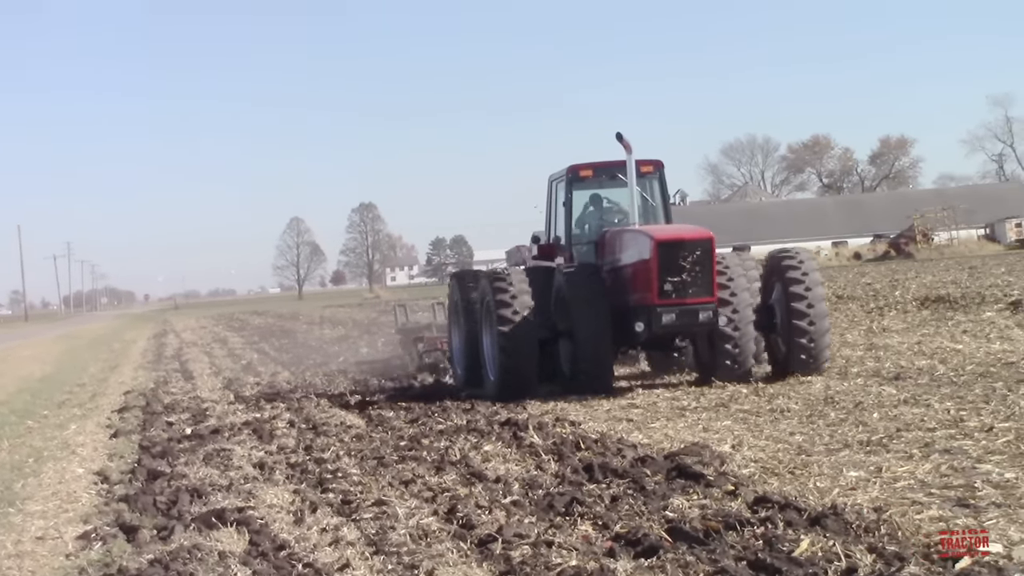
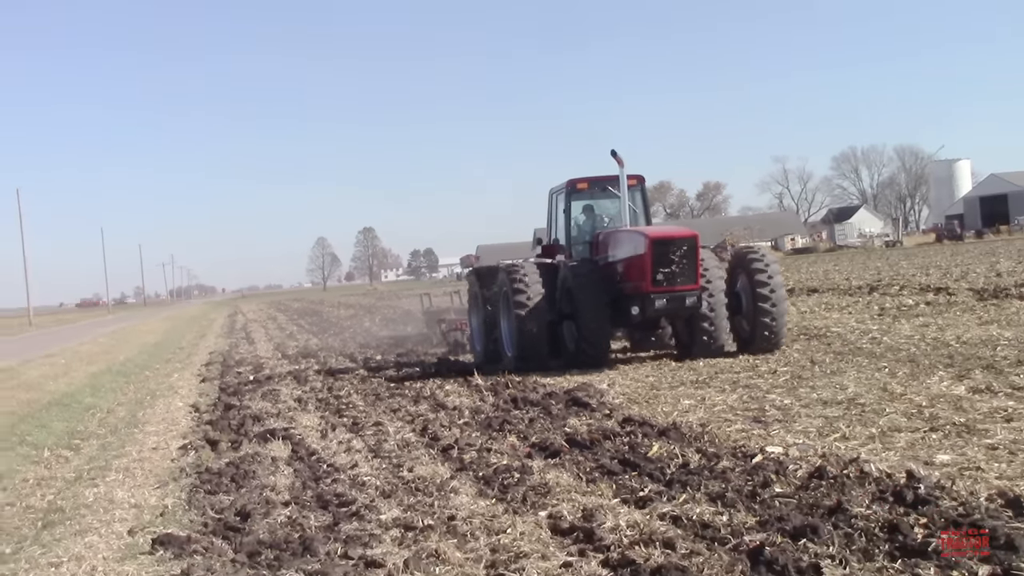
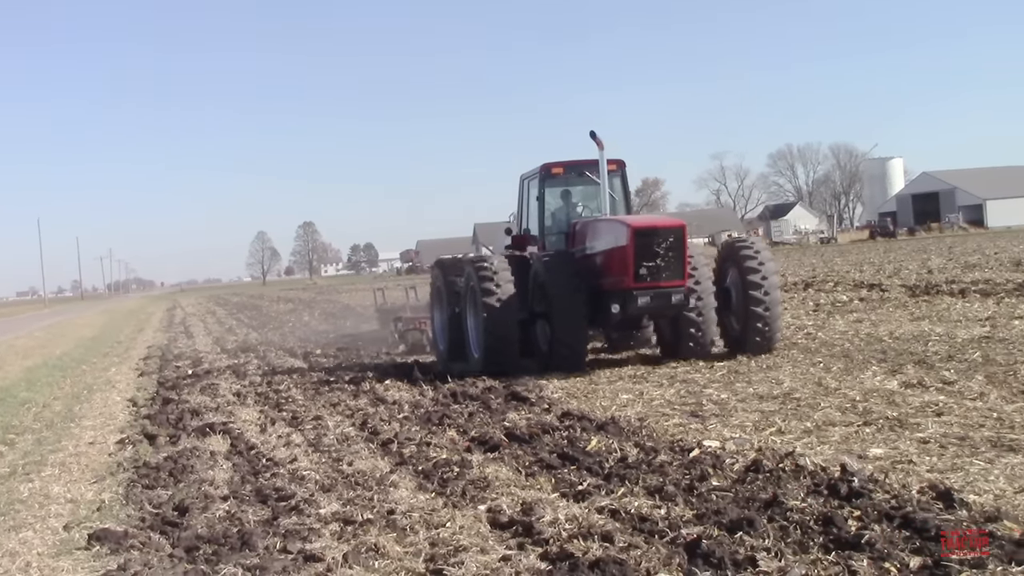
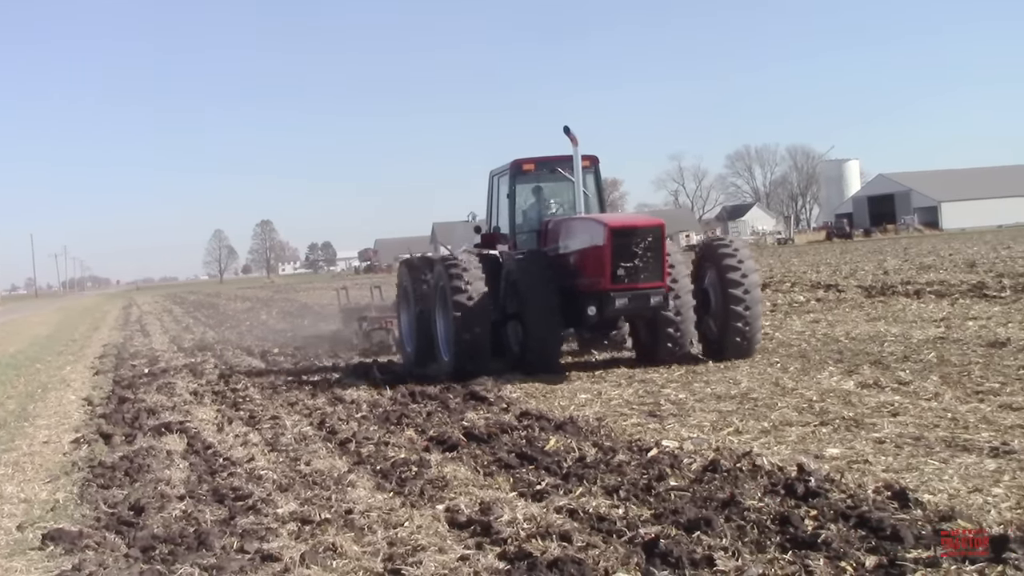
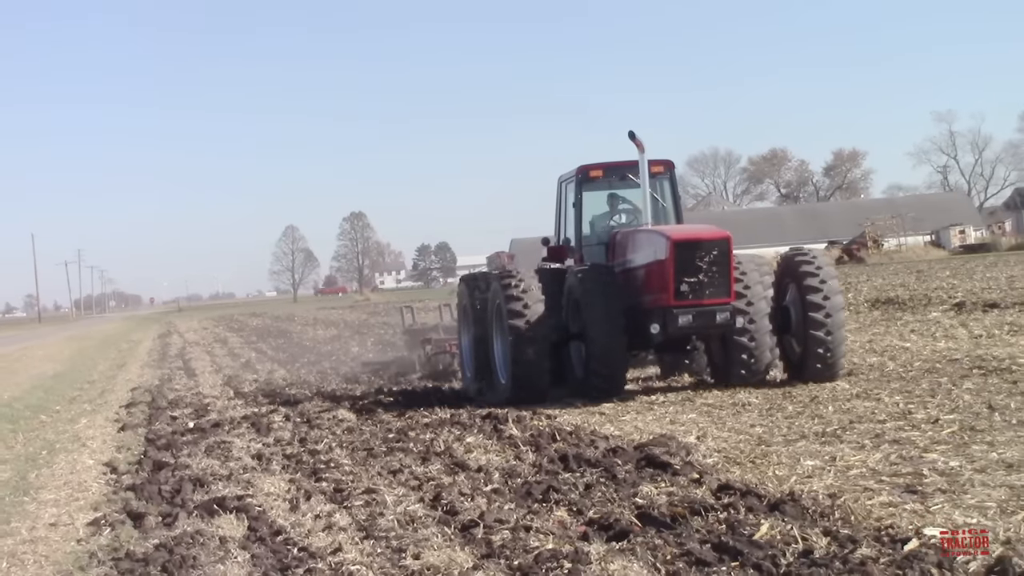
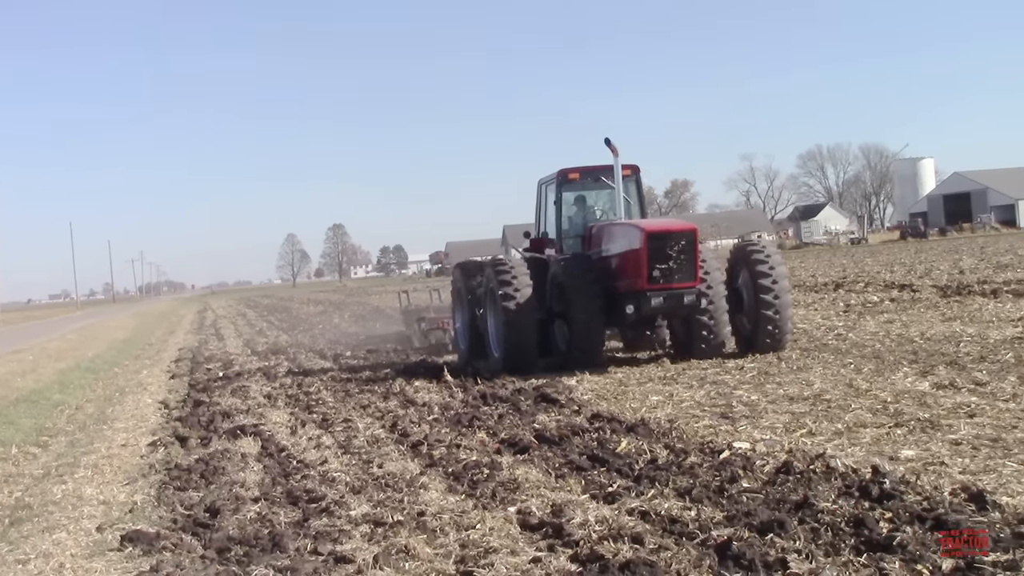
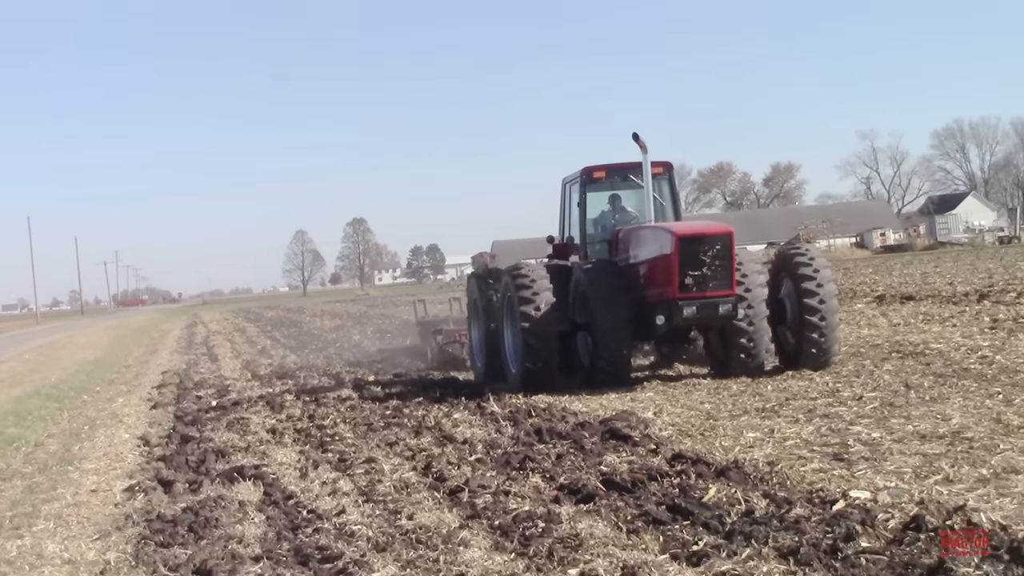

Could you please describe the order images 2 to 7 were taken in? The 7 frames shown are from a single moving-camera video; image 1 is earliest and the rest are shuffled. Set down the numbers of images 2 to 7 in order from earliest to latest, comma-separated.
5, 7, 2, 6, 3, 4
